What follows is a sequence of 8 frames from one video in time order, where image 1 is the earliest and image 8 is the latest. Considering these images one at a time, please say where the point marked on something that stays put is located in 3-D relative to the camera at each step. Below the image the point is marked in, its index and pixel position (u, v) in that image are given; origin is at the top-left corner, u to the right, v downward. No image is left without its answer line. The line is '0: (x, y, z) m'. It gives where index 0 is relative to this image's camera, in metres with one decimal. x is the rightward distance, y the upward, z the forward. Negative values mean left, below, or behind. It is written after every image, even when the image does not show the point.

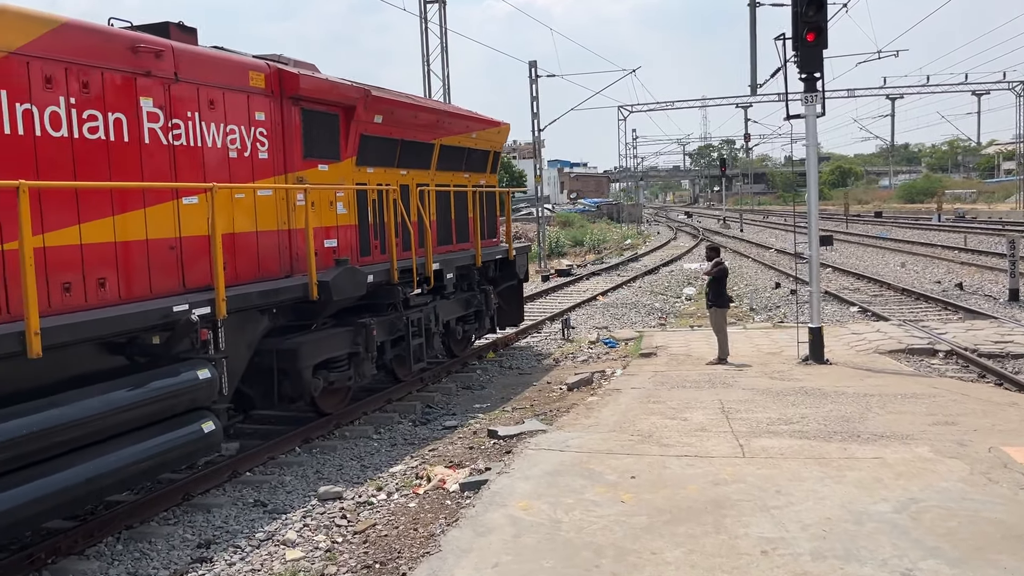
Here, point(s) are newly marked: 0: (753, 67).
0: (+4.9, +4.5, +17.4) m
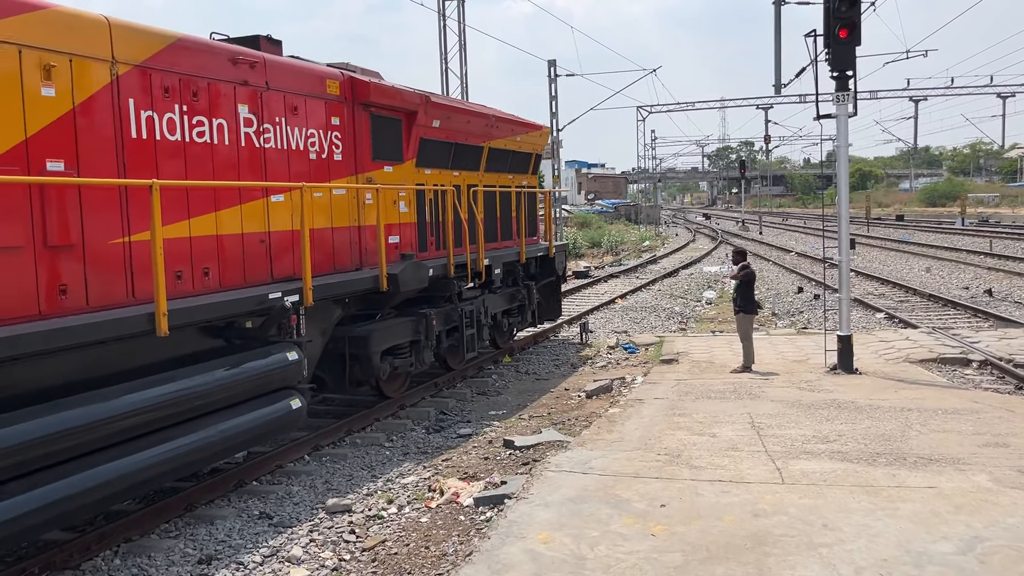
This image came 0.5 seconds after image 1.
0: (+5.2, +4.4, +17.0) m
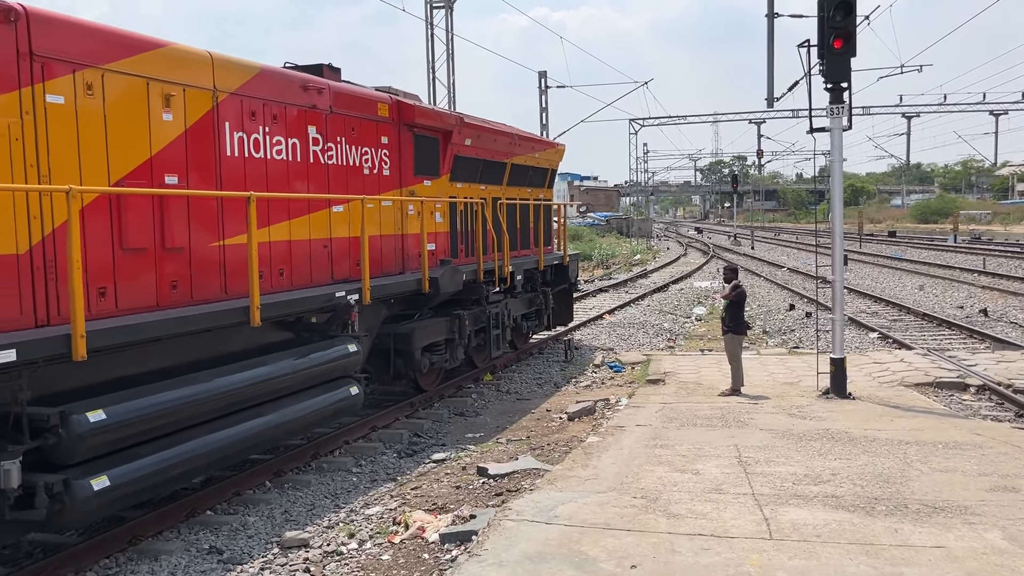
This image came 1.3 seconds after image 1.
0: (+5.0, +4.0, +16.7) m
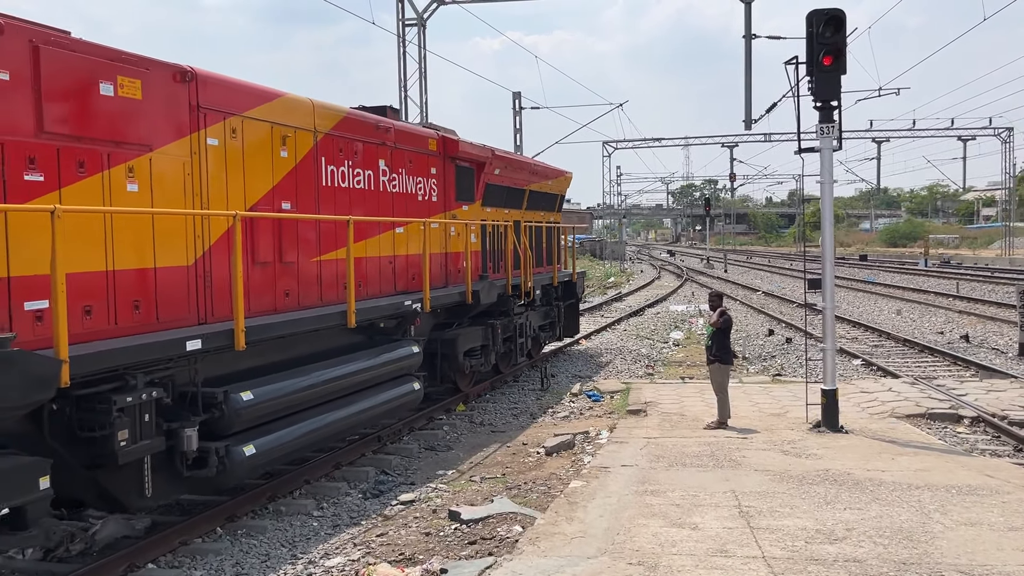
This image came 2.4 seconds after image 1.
0: (+4.5, +3.6, +16.5) m
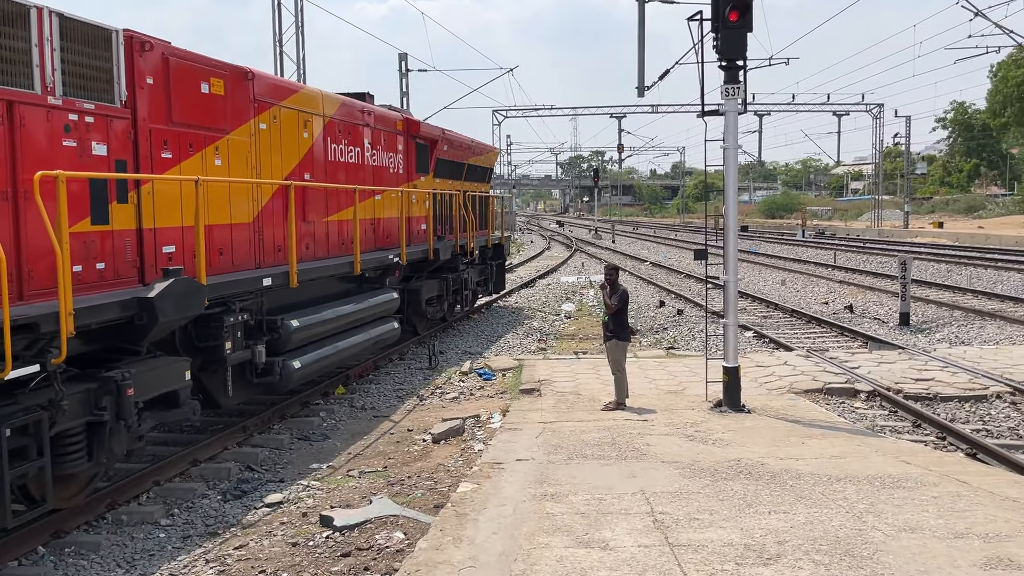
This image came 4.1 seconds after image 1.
0: (+2.4, +4.1, +16.0) m
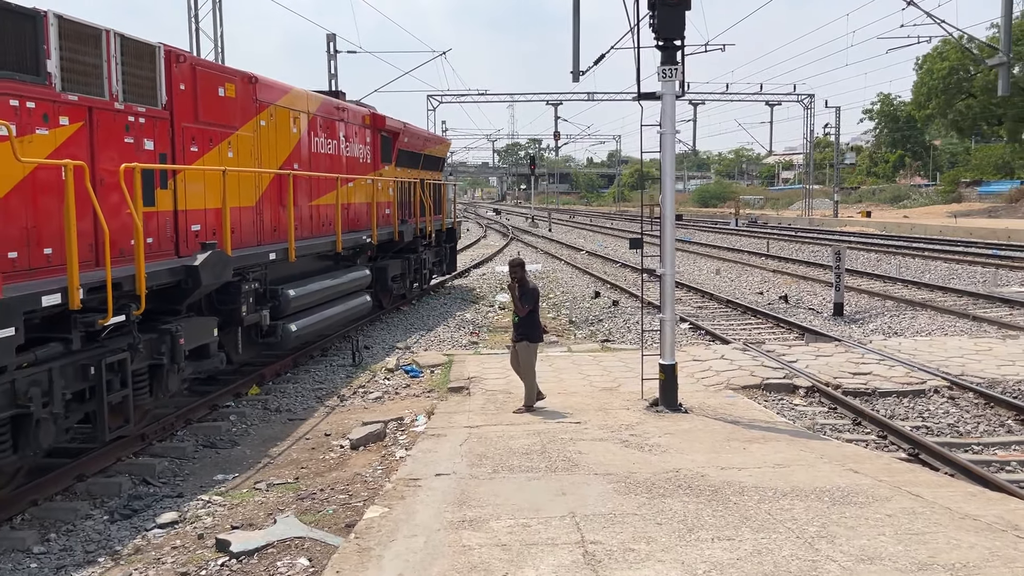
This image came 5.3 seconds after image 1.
0: (+1.2, +4.3, +15.6) m
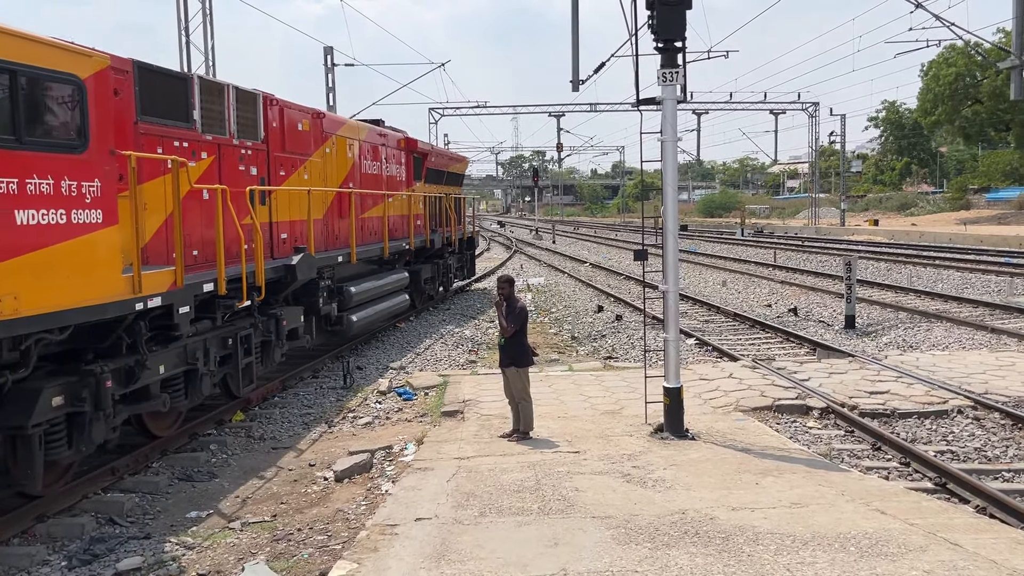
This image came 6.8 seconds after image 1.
0: (+1.1, +4.0, +15.2) m
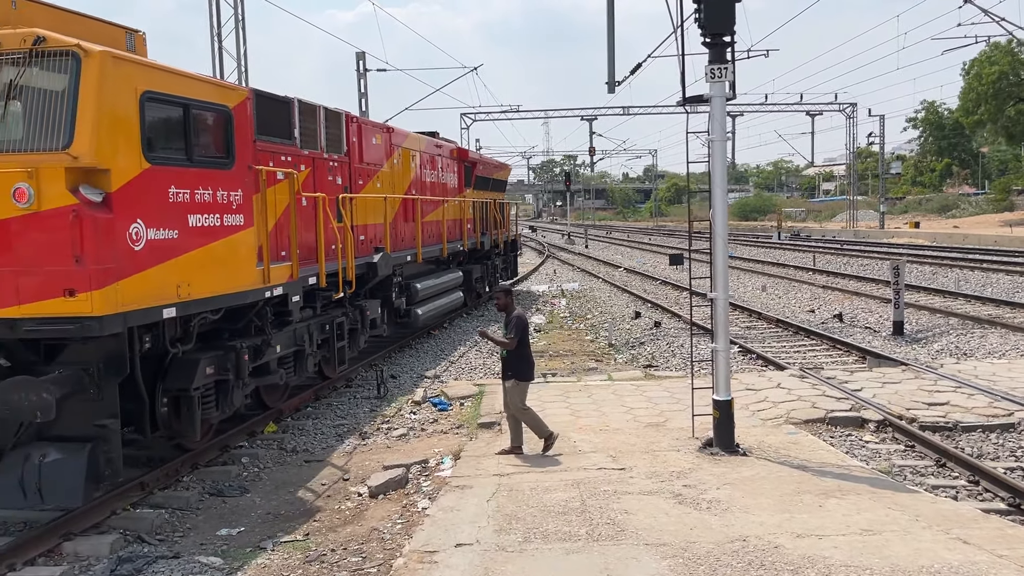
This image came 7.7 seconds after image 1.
0: (+1.7, +3.9, +14.9) m
